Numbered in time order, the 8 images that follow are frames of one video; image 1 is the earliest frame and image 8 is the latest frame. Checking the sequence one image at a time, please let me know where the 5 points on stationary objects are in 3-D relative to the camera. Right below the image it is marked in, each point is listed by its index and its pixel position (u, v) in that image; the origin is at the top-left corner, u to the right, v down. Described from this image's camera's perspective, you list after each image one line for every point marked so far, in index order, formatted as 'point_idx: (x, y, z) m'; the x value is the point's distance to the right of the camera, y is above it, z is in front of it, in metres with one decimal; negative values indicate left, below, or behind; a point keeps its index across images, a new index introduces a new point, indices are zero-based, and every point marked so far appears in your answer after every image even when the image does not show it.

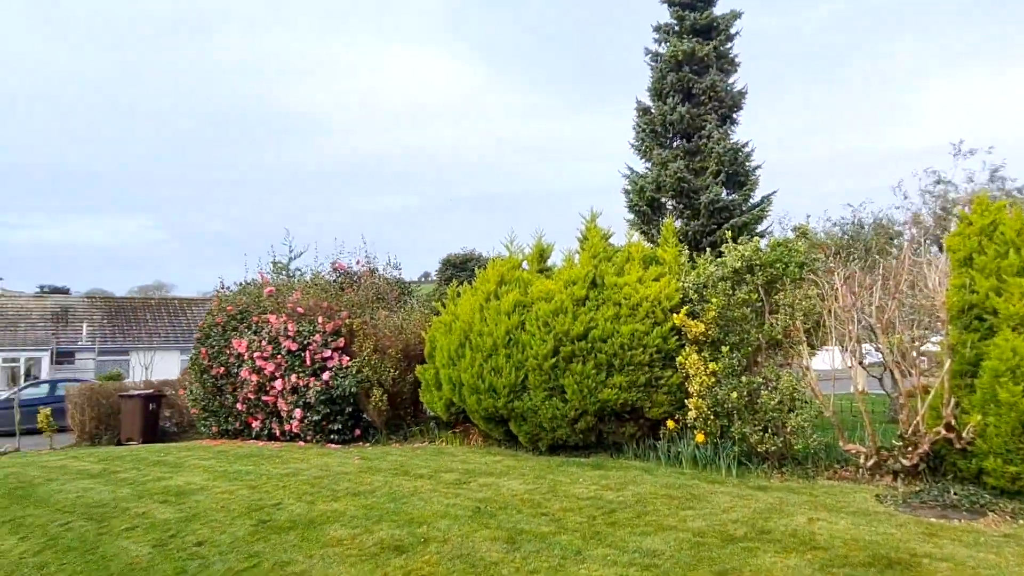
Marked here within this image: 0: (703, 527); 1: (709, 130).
0: (+1.4, -1.7, +5.2) m
1: (+3.5, +2.8, +13.0) m
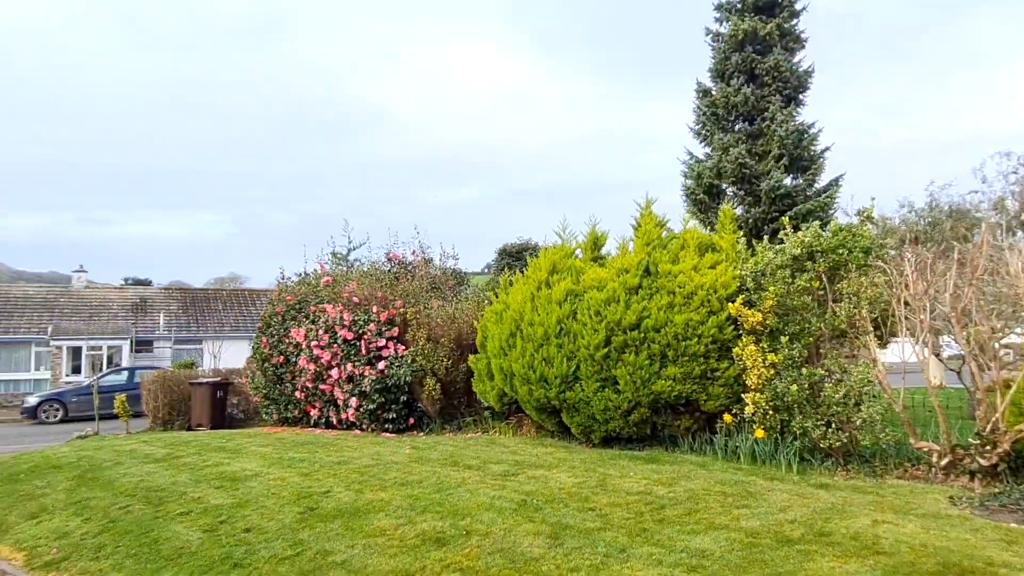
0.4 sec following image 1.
0: (+1.7, -1.6, +5.0) m
1: (+4.5, +3.0, +12.5) m
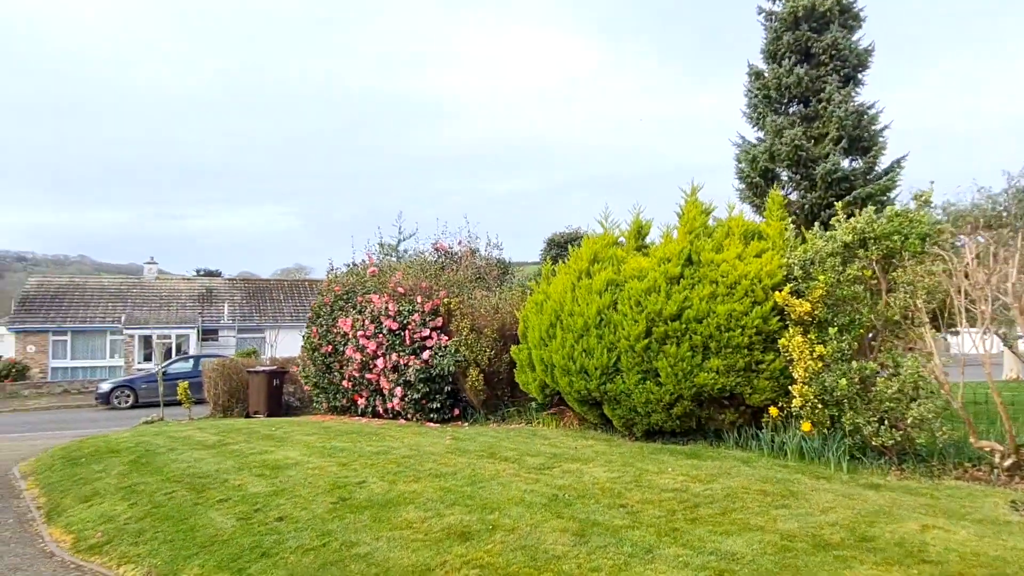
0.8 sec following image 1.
0: (+1.8, -1.6, +4.7) m
1: (+5.2, +3.2, +11.9) m
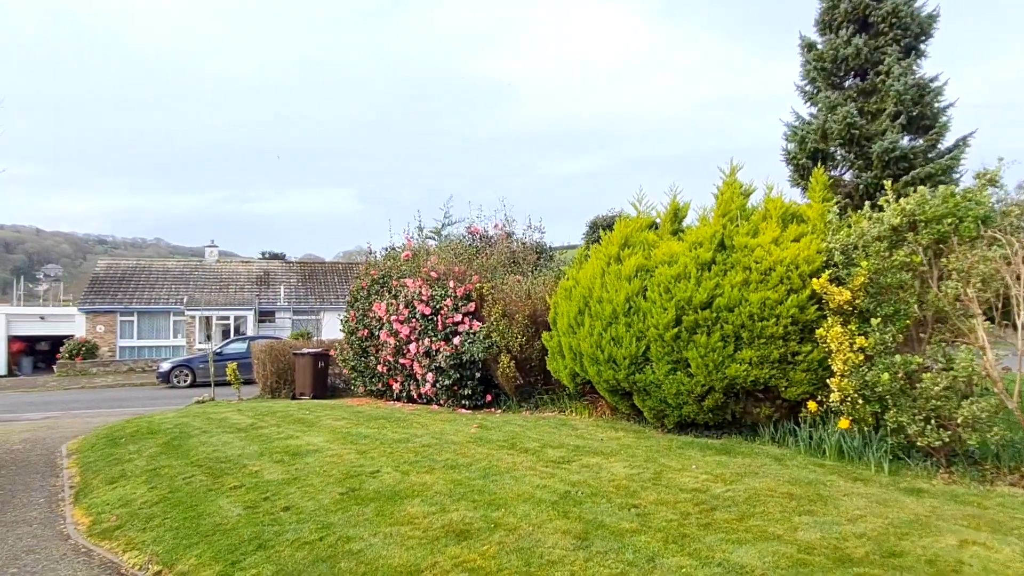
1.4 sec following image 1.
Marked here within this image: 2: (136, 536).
0: (+1.8, -1.5, +4.3) m
1: (+5.8, +3.4, +11.1) m
2: (-2.9, -1.9, +5.6) m
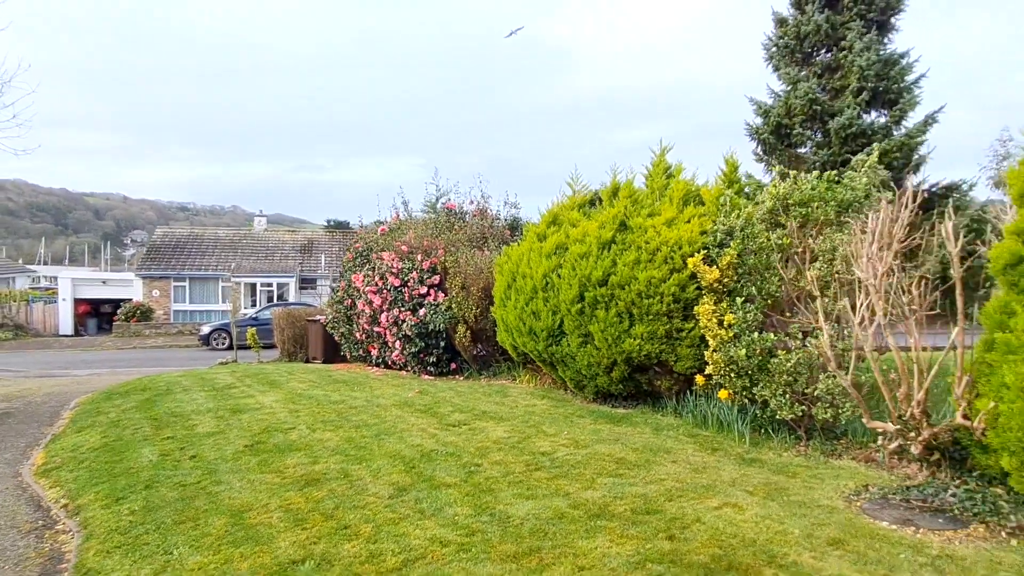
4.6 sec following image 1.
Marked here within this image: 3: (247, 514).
0: (+0.6, -1.4, +4.8) m
1: (+5.2, +3.8, +11.0) m
2: (-4.0, -1.7, +6.5) m
3: (-1.8, -1.5, +4.8) m
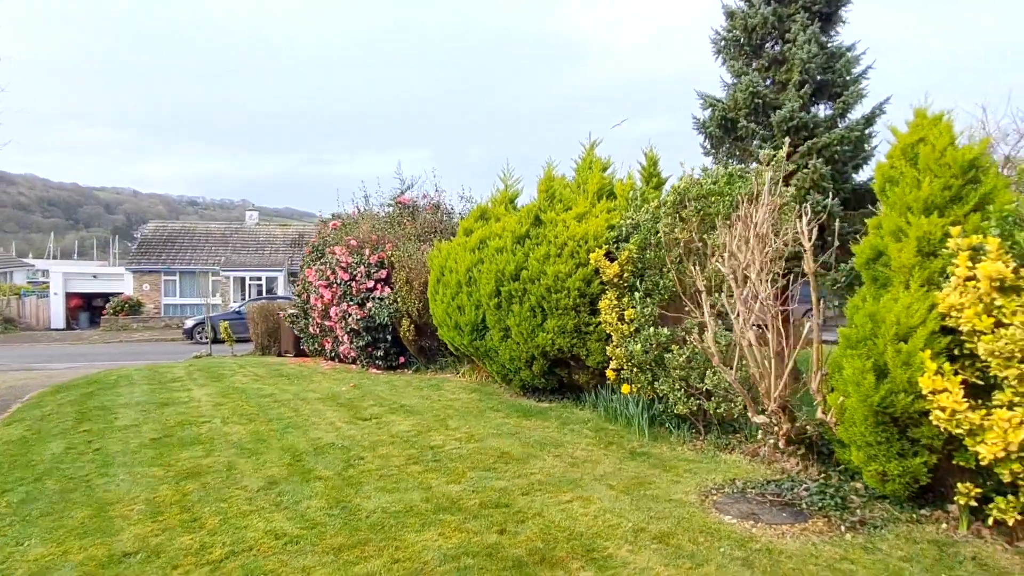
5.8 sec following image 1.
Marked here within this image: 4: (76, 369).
0: (-0.4, -1.4, +4.9) m
1: (+4.3, +3.9, +10.9) m
2: (-5.0, -1.6, +6.6) m
3: (-2.7, -1.5, +4.9) m
4: (-10.4, -1.9, +17.3) m
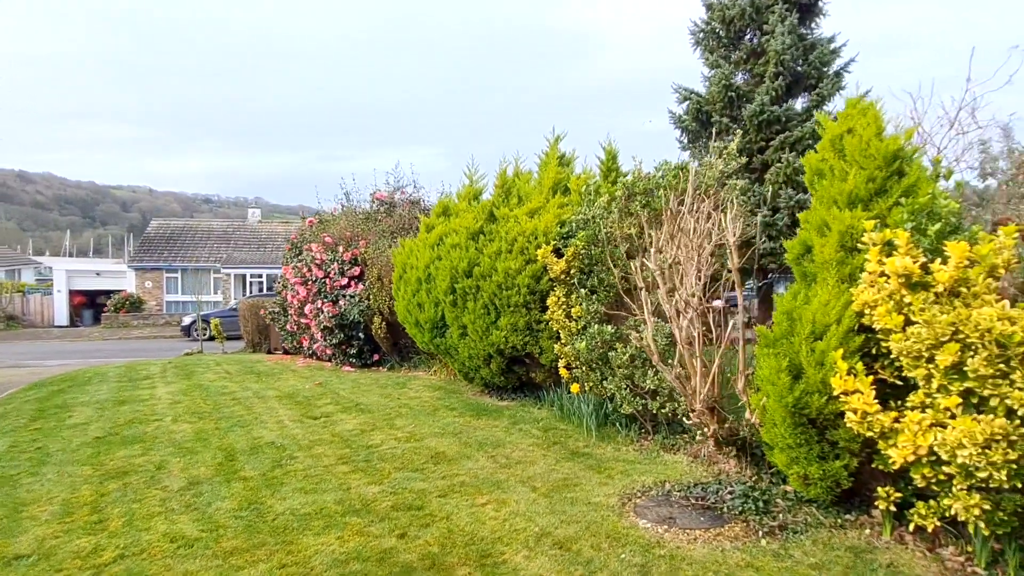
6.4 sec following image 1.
0: (-0.9, -1.3, +4.8) m
1: (+3.8, +3.9, +10.7) m
2: (-5.5, -1.6, +6.6) m
3: (-3.3, -1.5, +4.8) m
4: (-10.8, -1.9, +17.4) m
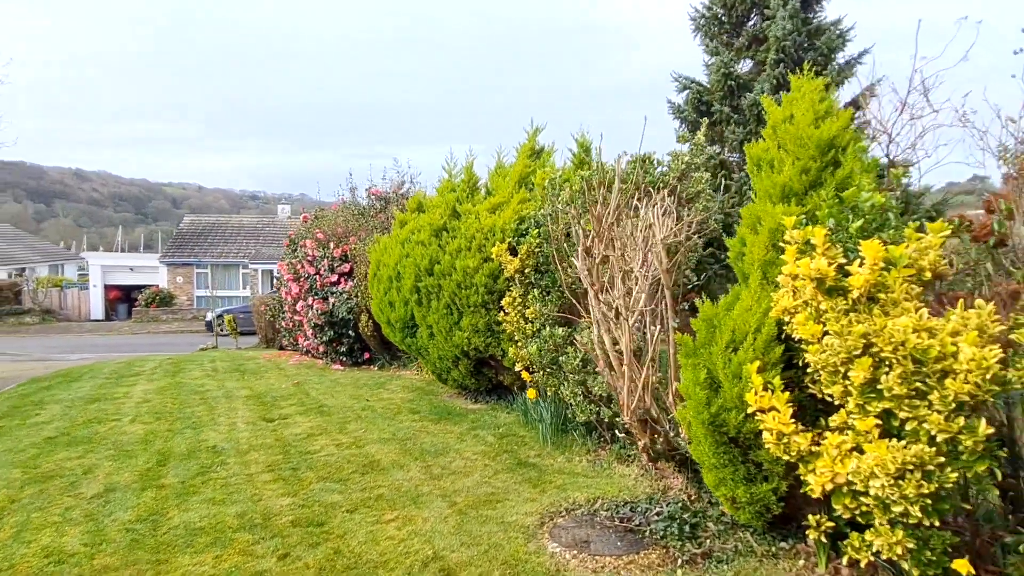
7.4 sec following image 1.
0: (-1.4, -1.3, +4.5) m
1: (+3.7, +3.9, +10.1) m
2: (-5.9, -1.6, +6.6) m
3: (-3.8, -1.5, +4.7) m
4: (-10.6, -1.8, +17.6) m
